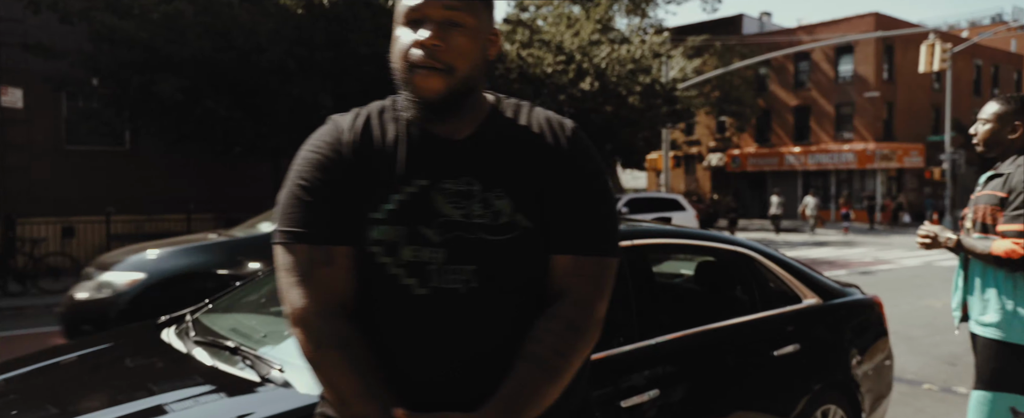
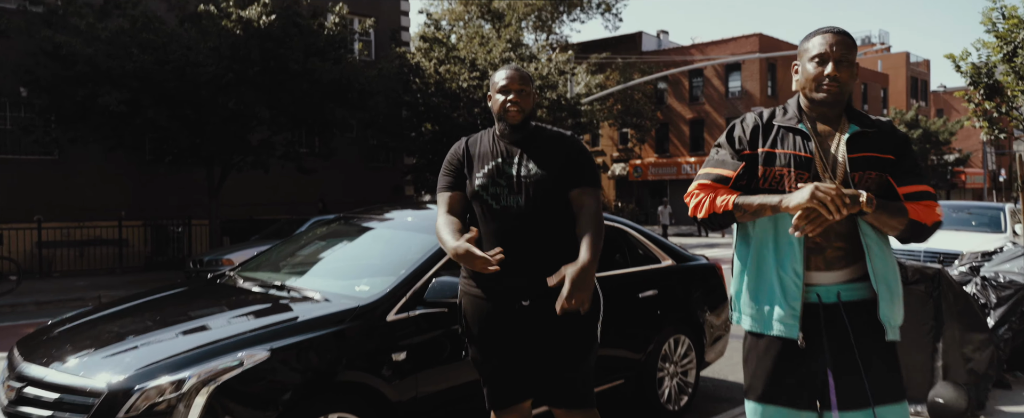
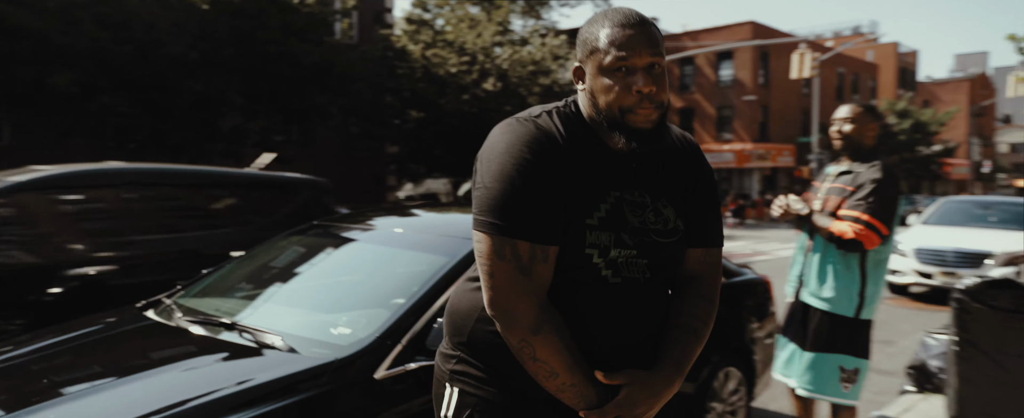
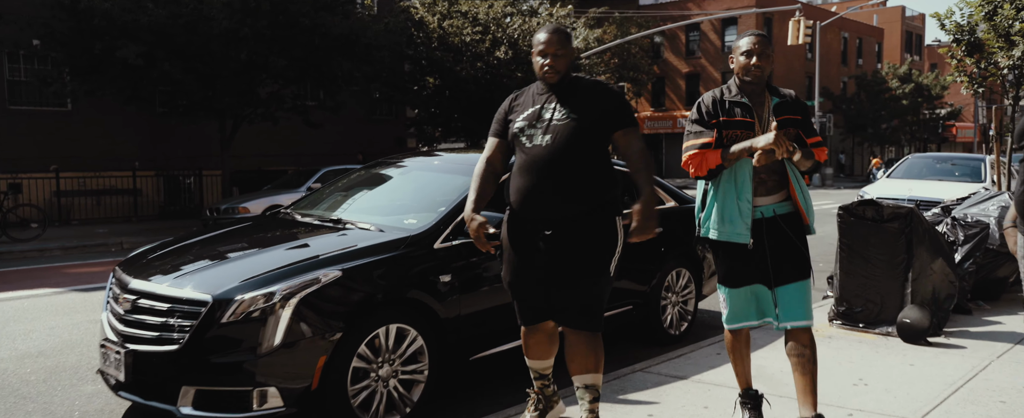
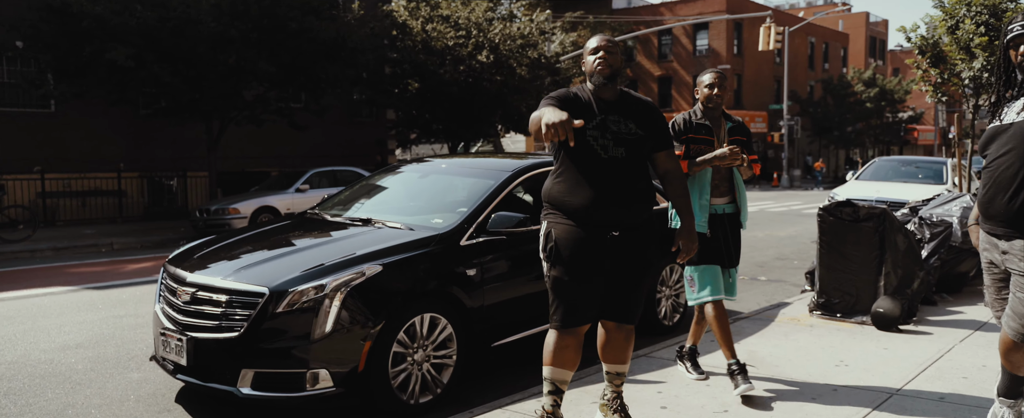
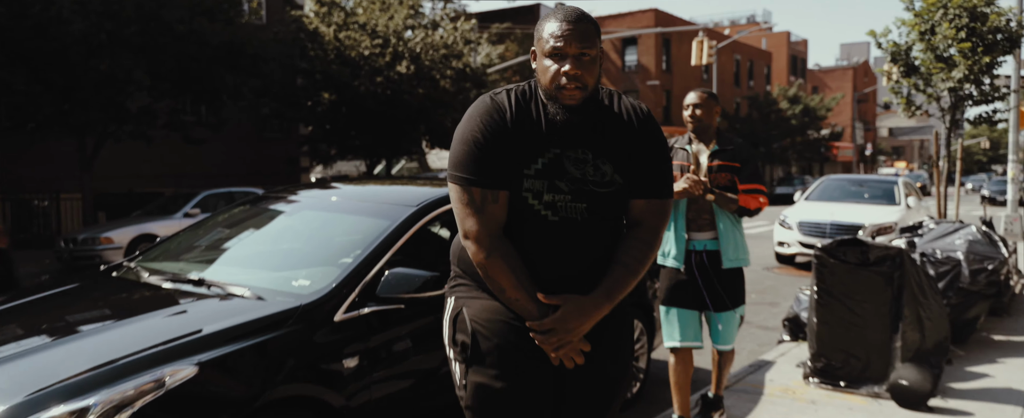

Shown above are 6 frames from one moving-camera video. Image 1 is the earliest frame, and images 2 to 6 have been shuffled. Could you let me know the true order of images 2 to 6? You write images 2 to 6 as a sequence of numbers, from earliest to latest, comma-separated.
3, 6, 5, 4, 2
